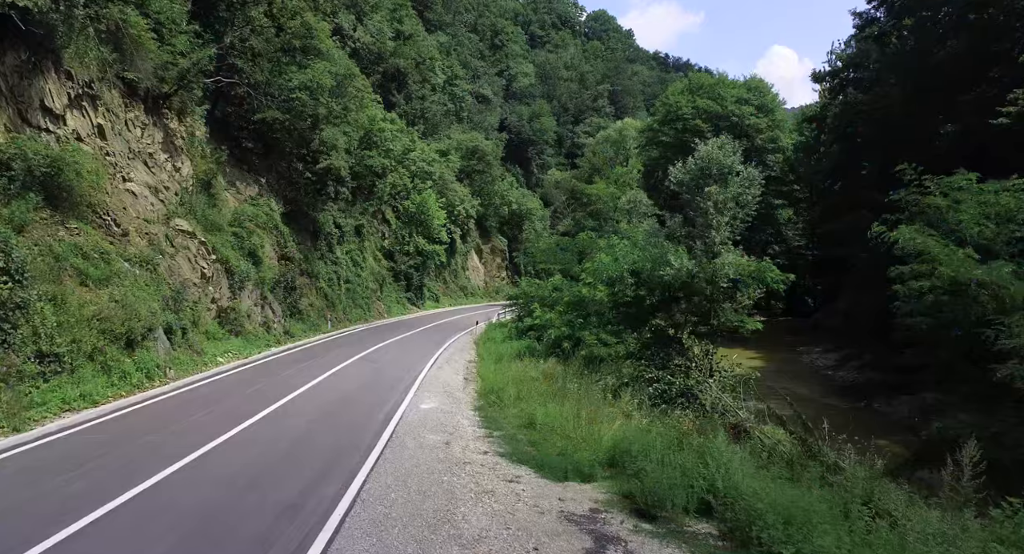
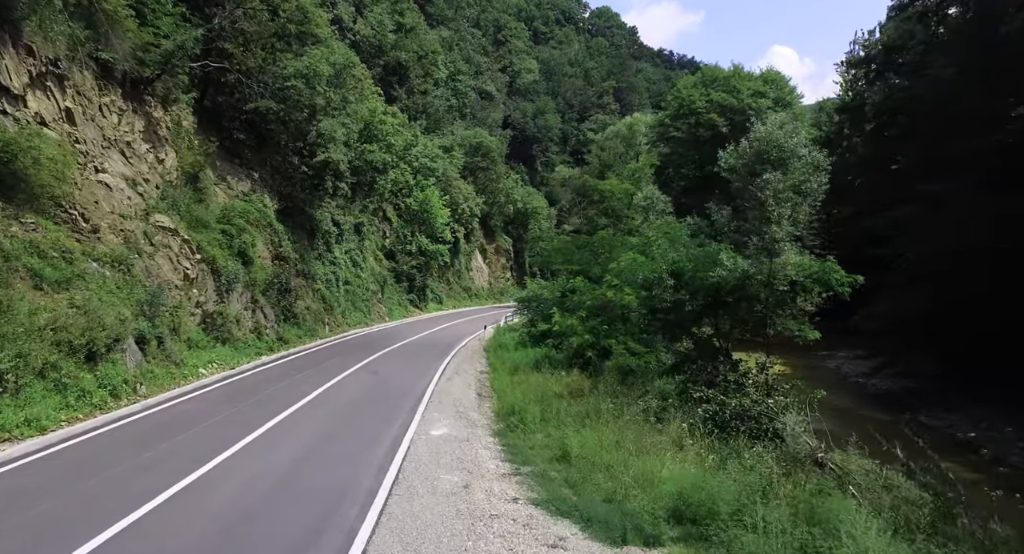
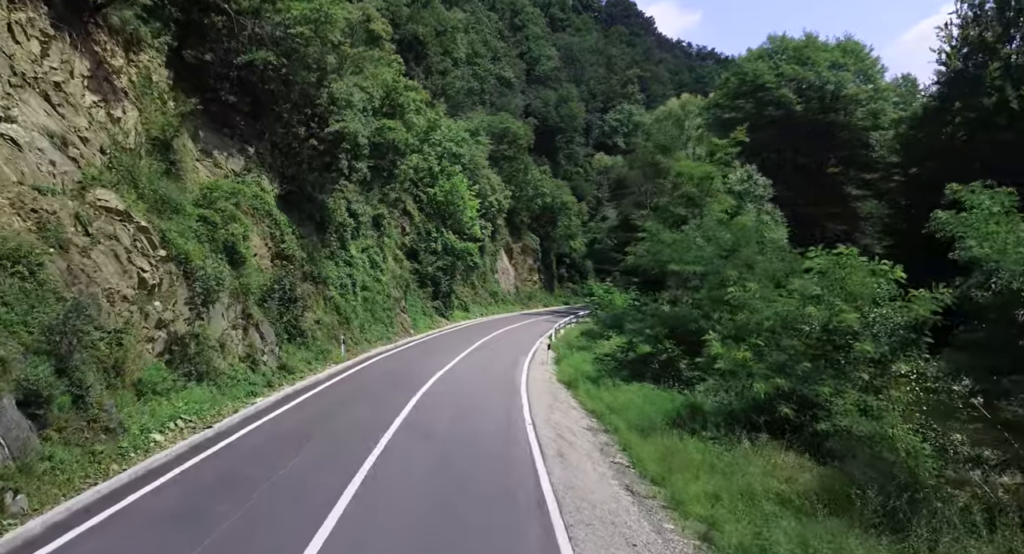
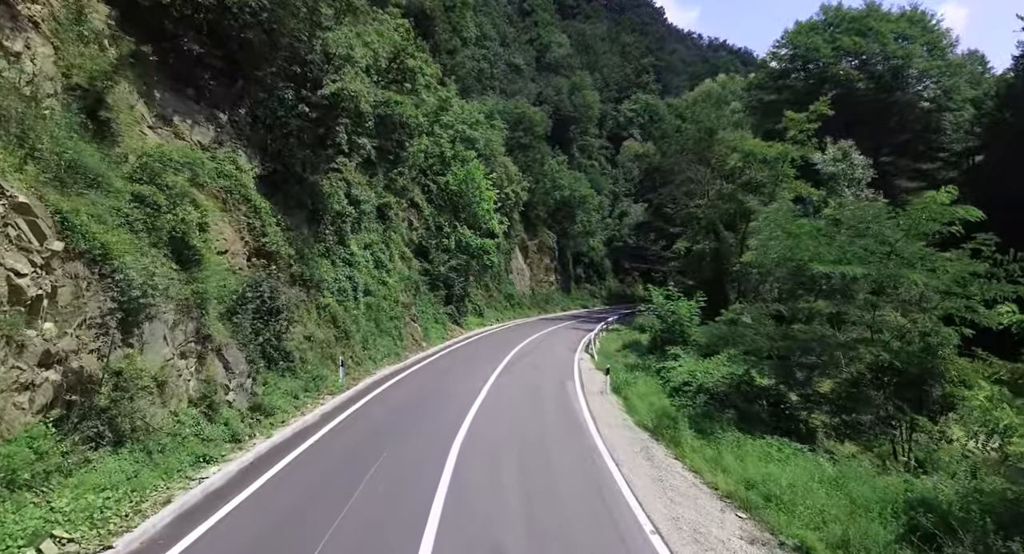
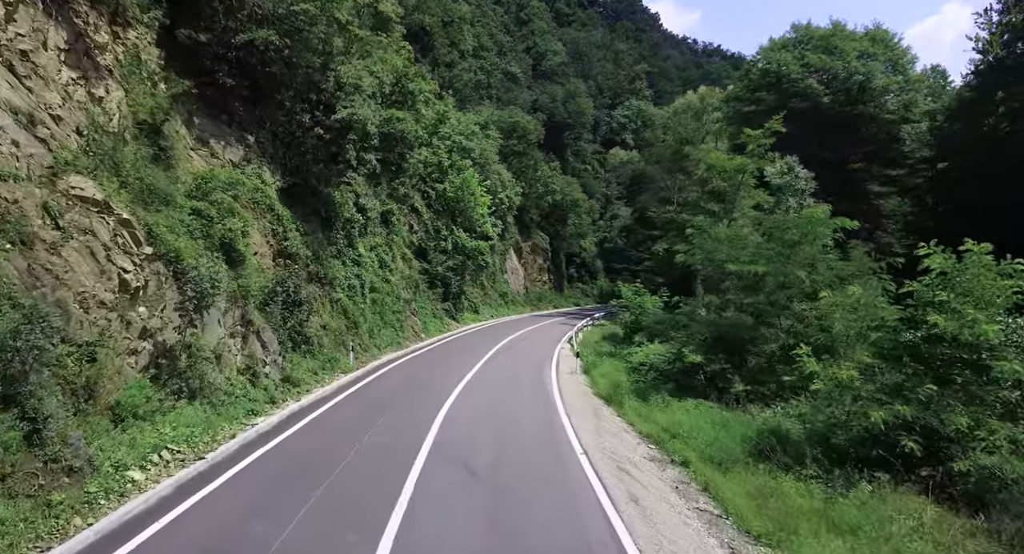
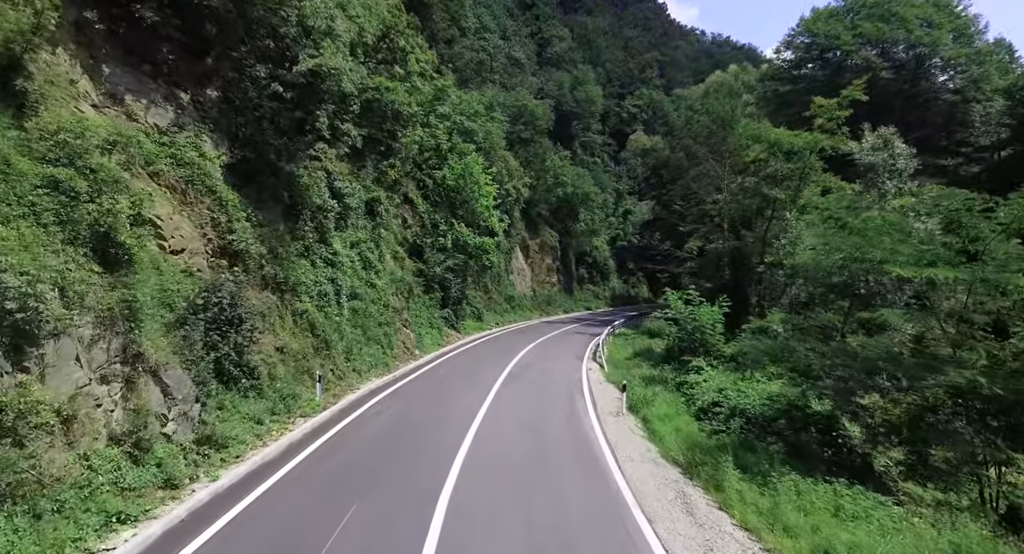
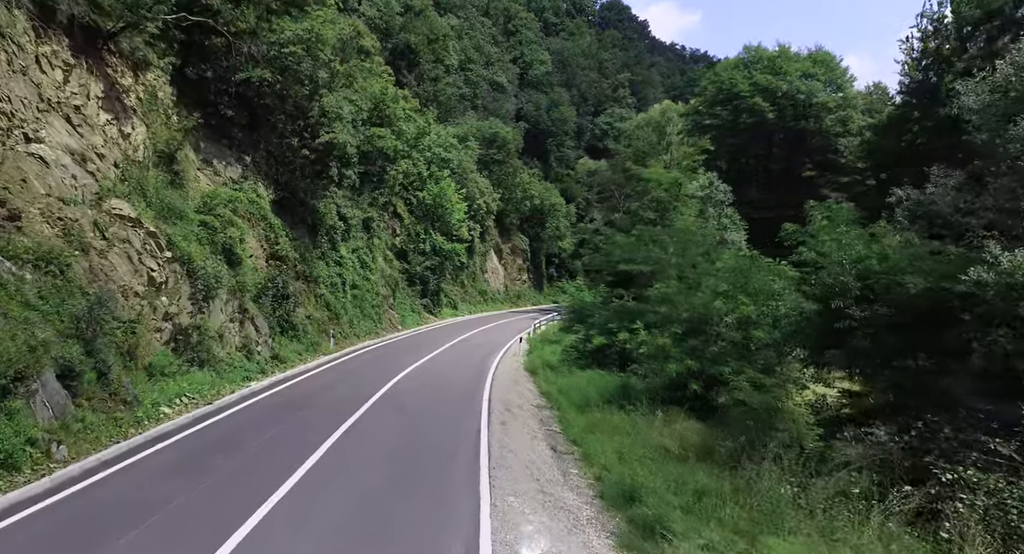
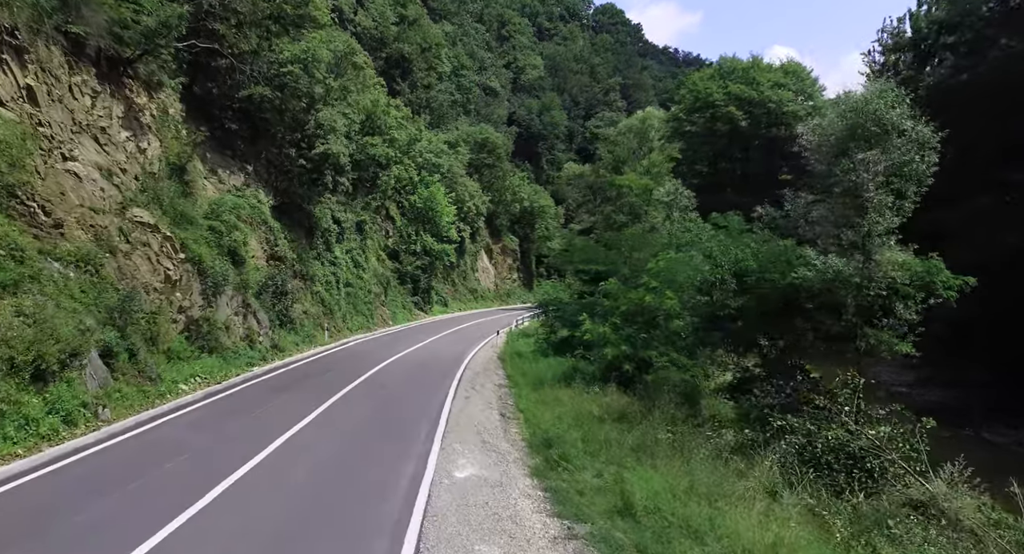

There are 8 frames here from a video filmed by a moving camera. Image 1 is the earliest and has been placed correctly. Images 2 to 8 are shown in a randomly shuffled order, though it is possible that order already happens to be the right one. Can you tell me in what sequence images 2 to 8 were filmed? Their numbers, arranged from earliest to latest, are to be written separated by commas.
2, 8, 7, 3, 5, 4, 6
